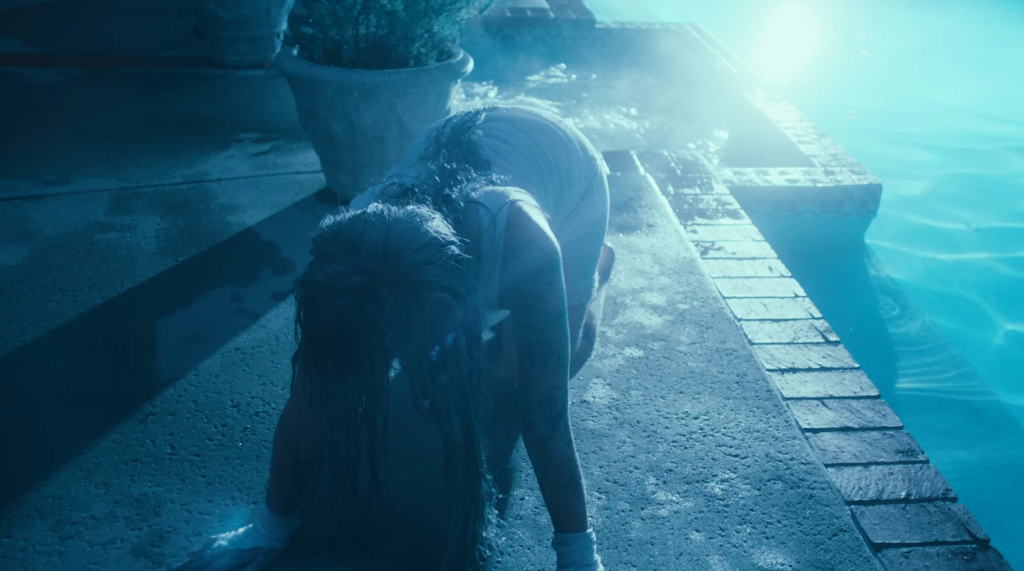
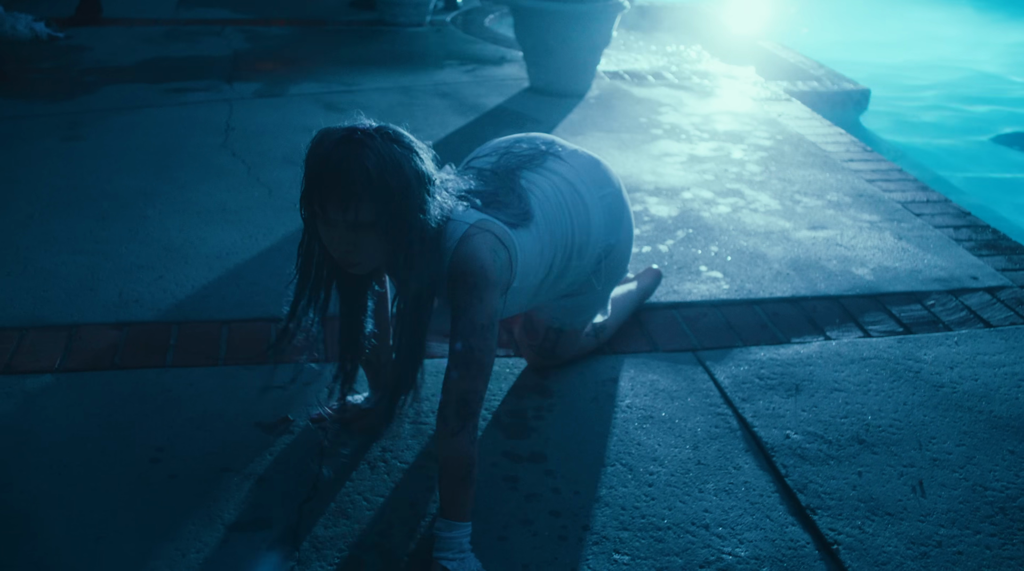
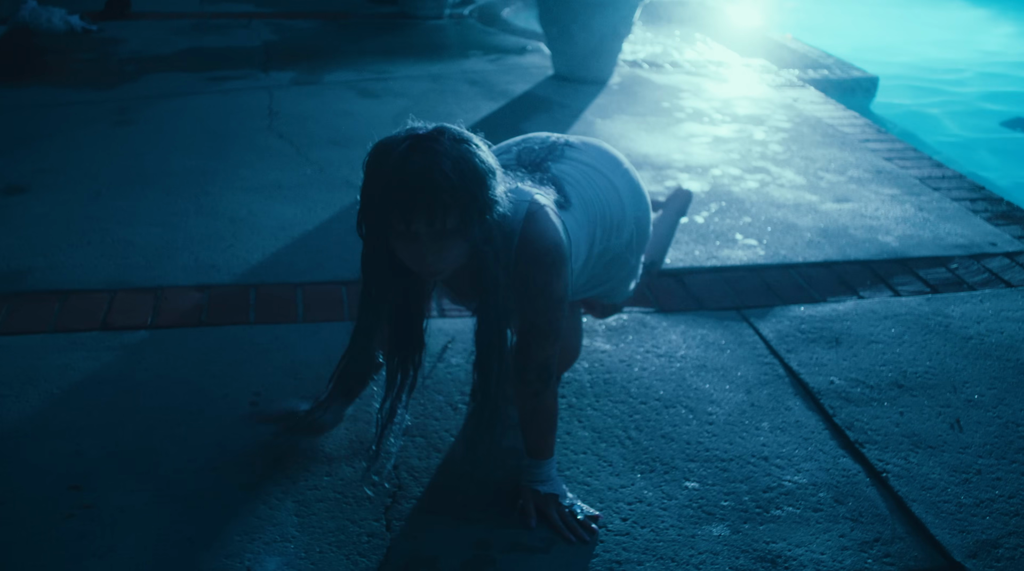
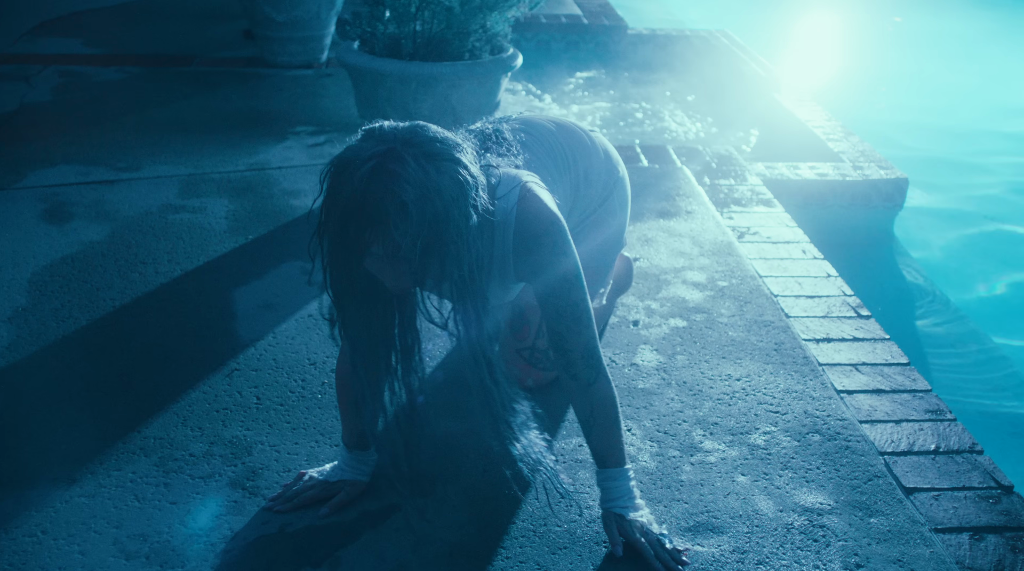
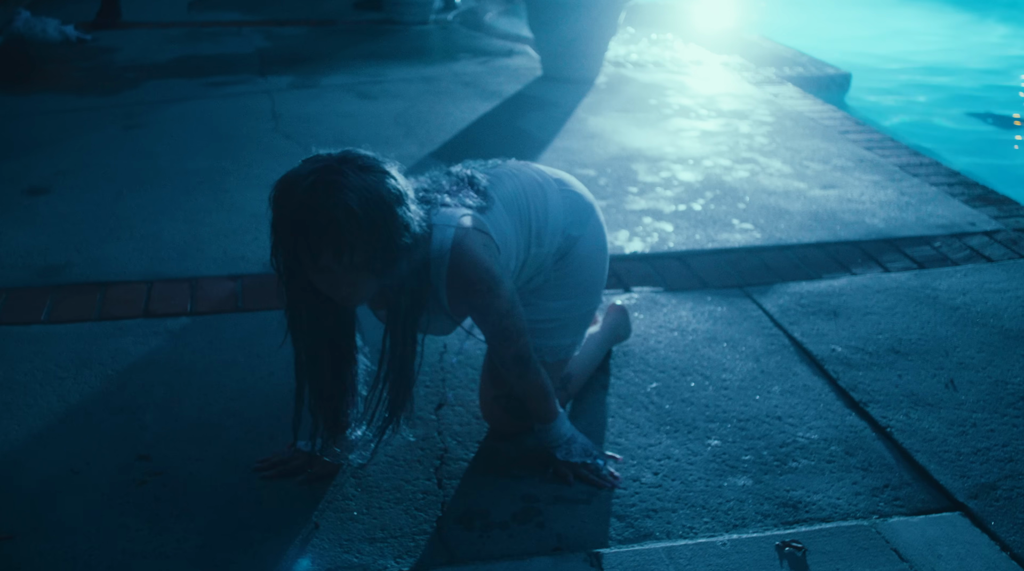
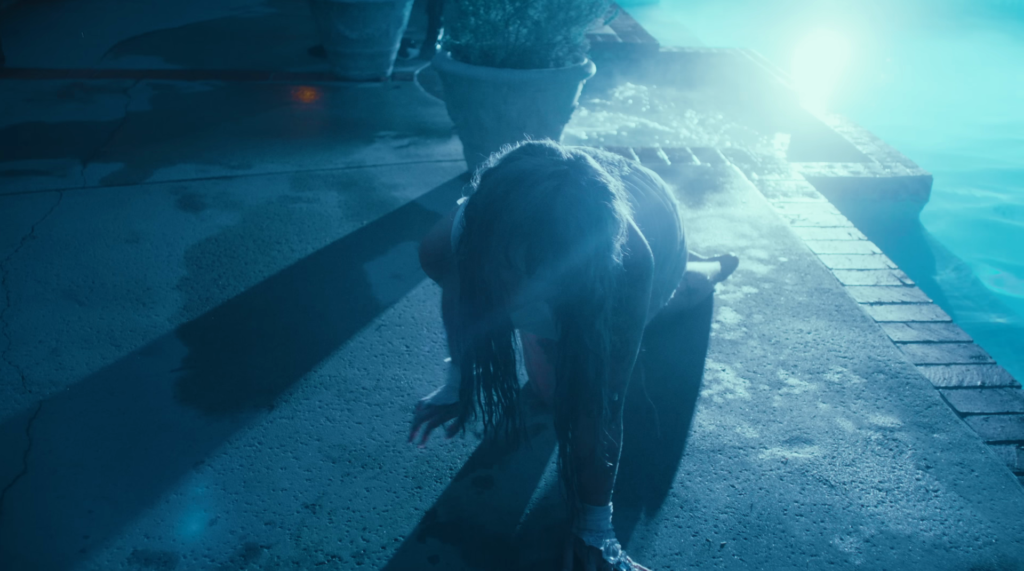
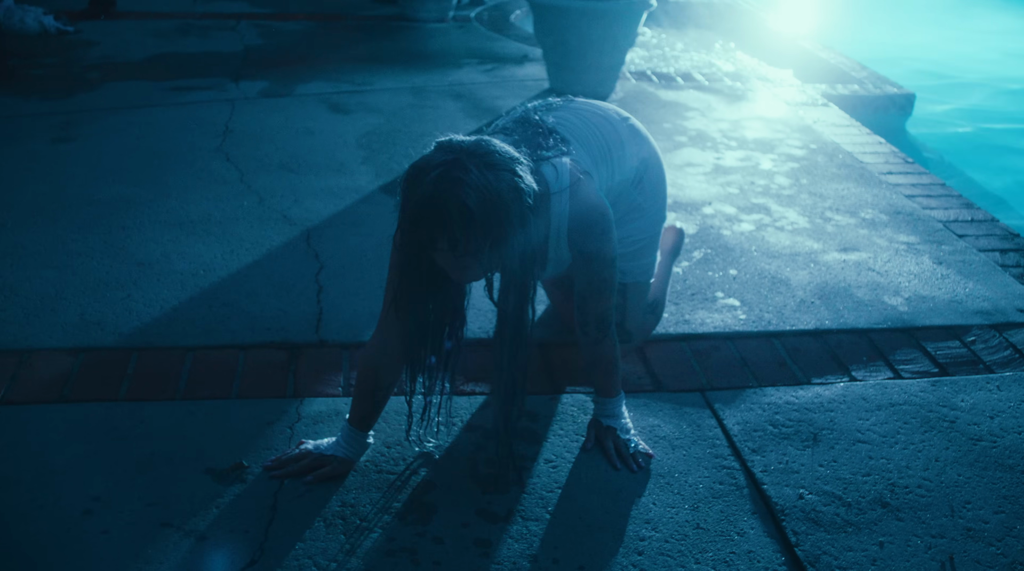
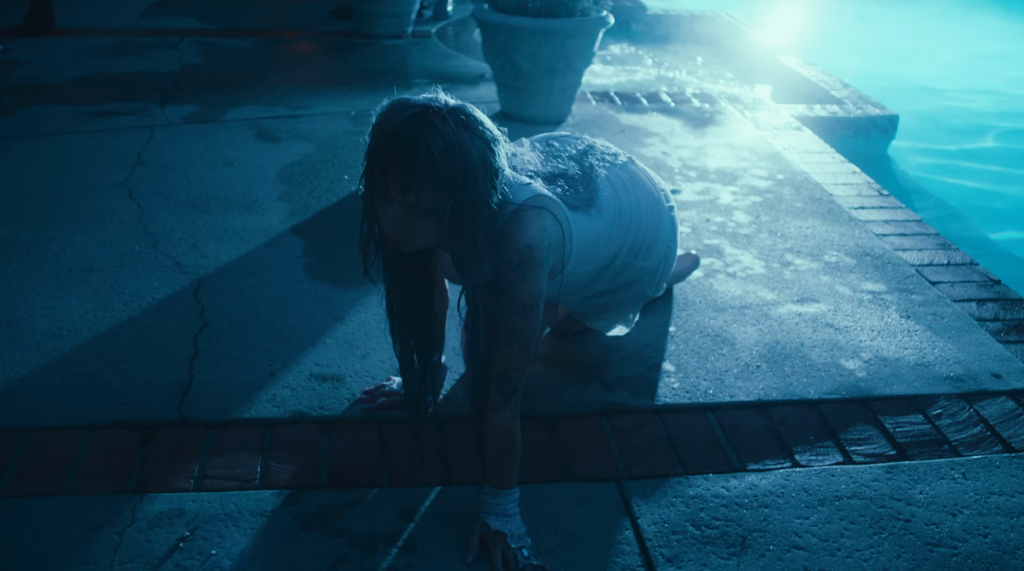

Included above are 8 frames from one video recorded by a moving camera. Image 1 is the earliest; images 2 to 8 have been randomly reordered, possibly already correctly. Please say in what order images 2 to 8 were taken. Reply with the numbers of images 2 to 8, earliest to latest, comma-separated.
4, 6, 8, 7, 2, 3, 5
